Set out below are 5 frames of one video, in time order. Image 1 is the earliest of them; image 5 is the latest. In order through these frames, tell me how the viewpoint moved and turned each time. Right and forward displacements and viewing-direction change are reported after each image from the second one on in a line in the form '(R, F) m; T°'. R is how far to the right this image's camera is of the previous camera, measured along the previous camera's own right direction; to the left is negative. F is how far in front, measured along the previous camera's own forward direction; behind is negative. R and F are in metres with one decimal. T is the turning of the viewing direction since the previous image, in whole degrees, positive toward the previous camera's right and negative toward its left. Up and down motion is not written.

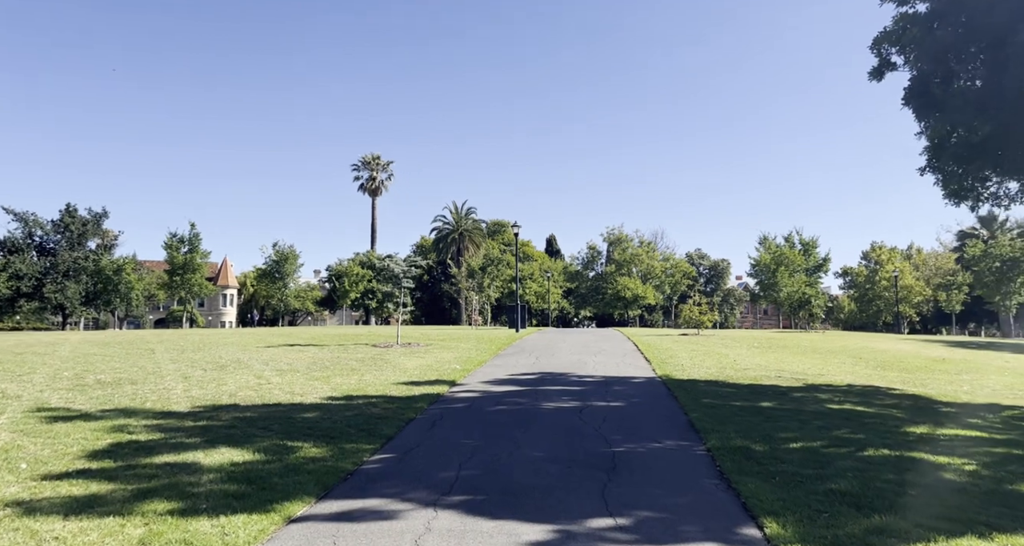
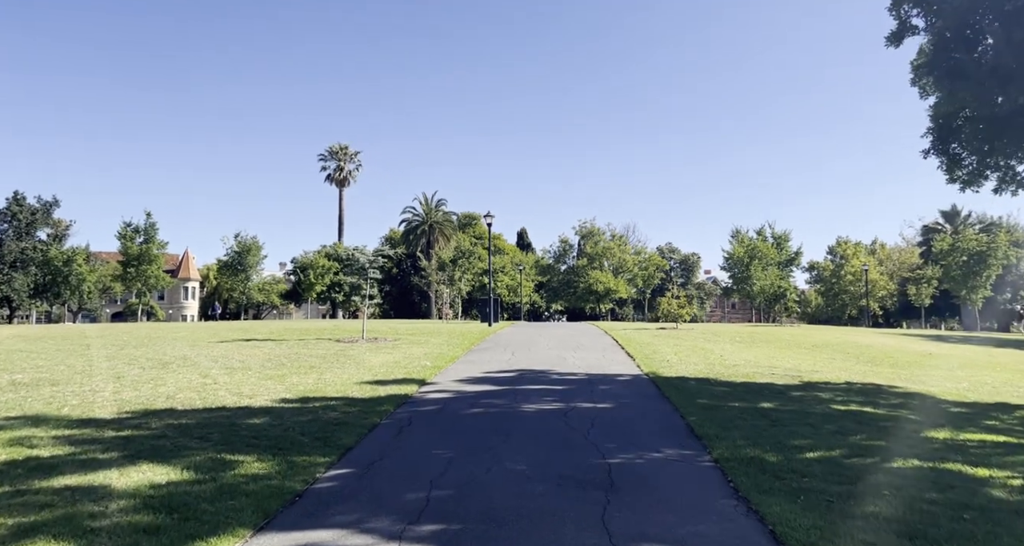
(-0.1, +1.3) m; +2°
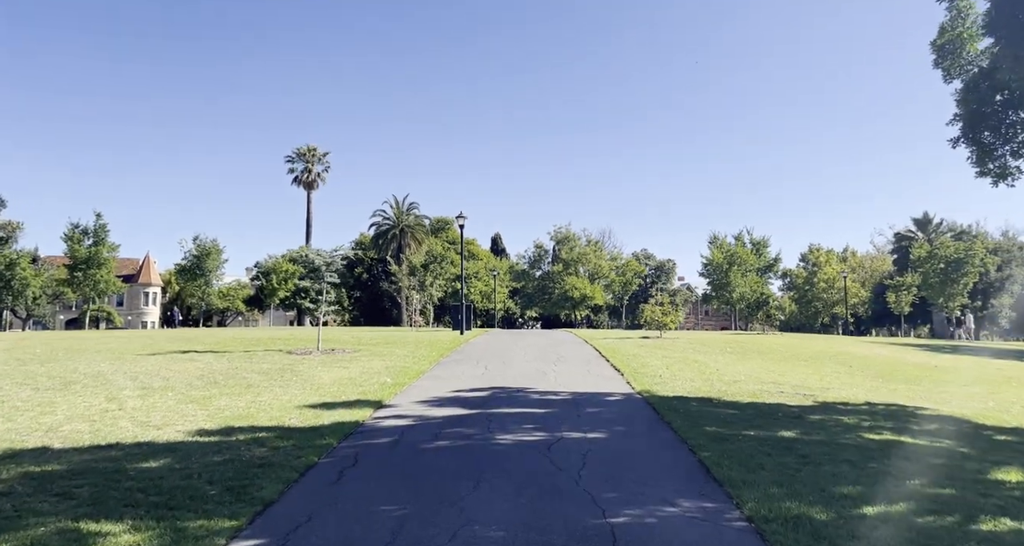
(0.0, +2.0) m; +2°
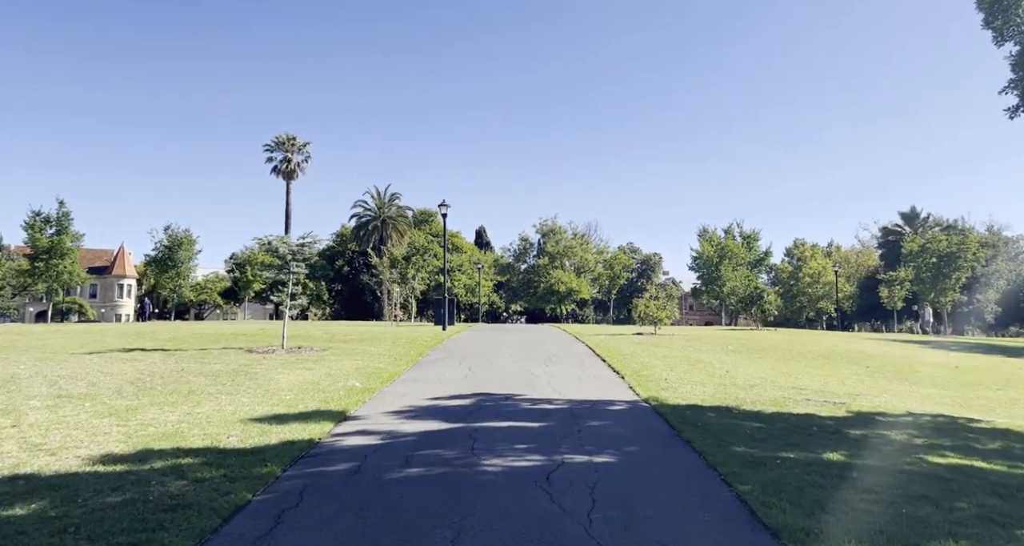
(-0.1, +1.8) m; +1°
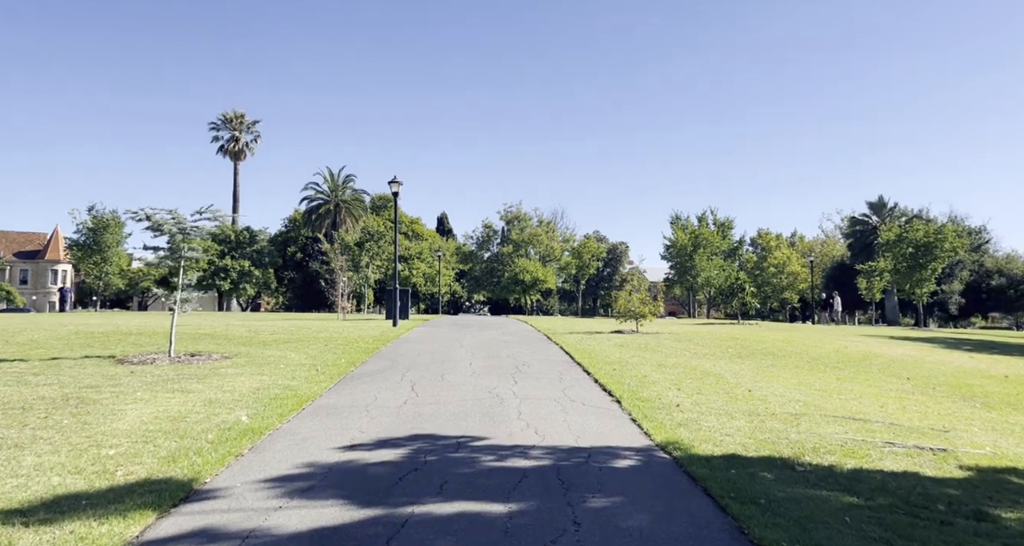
(+0.1, +3.8) m; +3°
